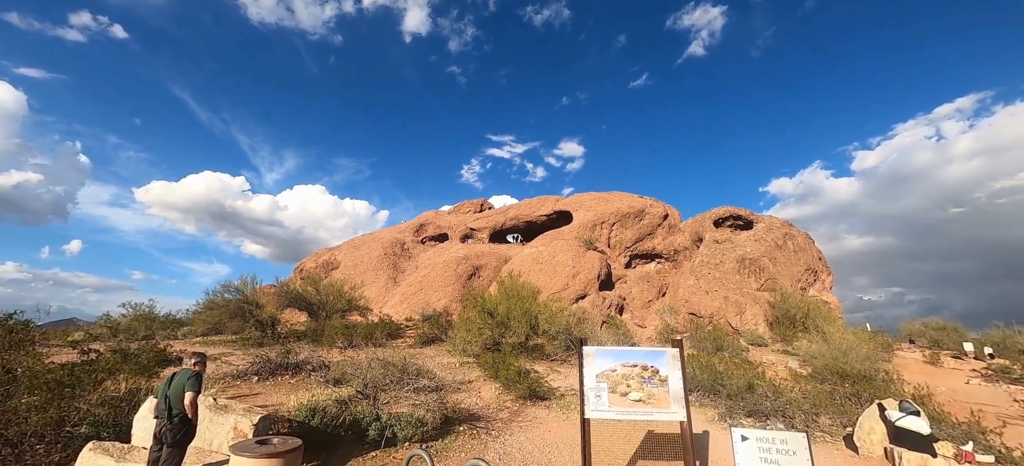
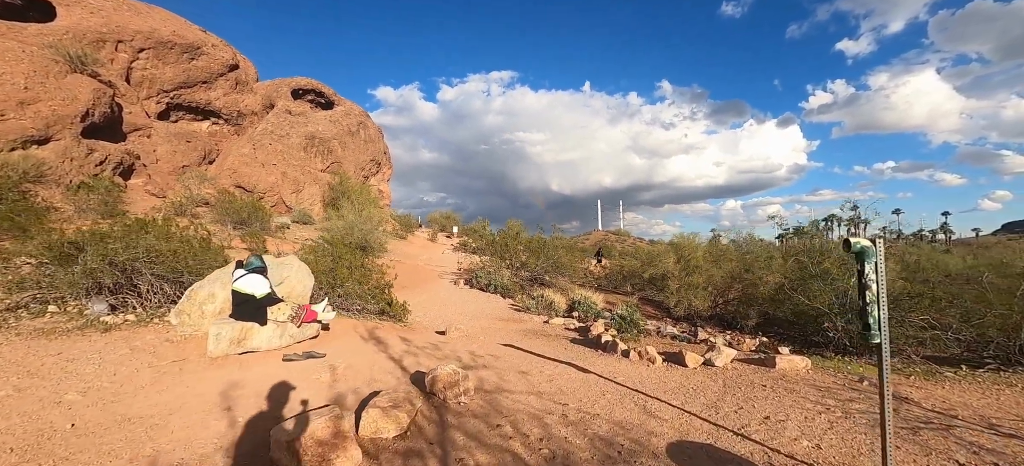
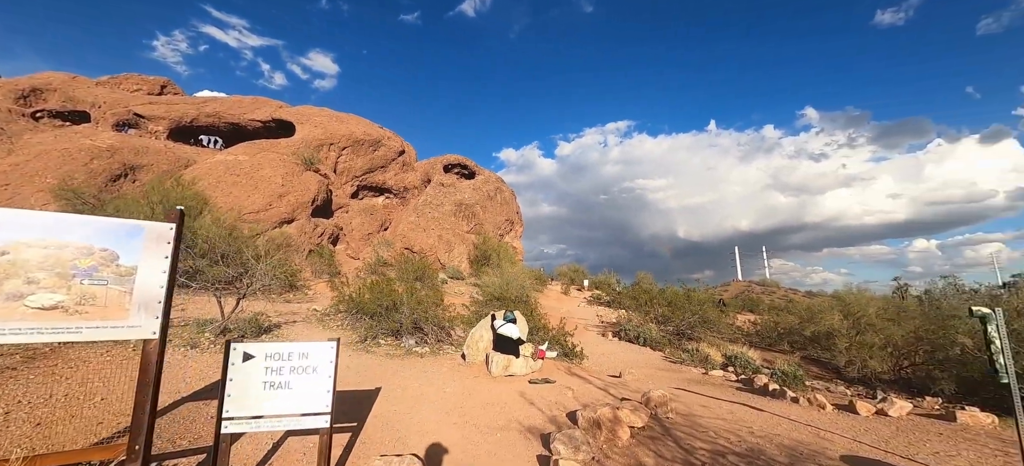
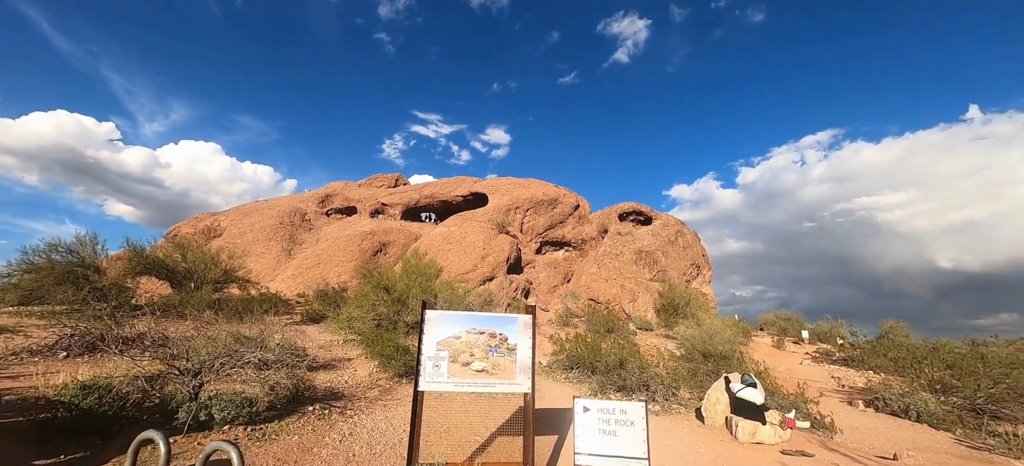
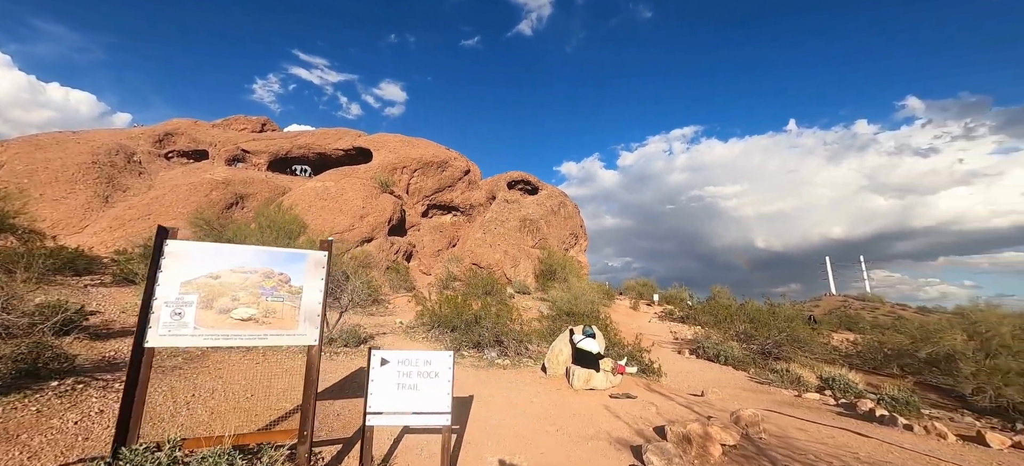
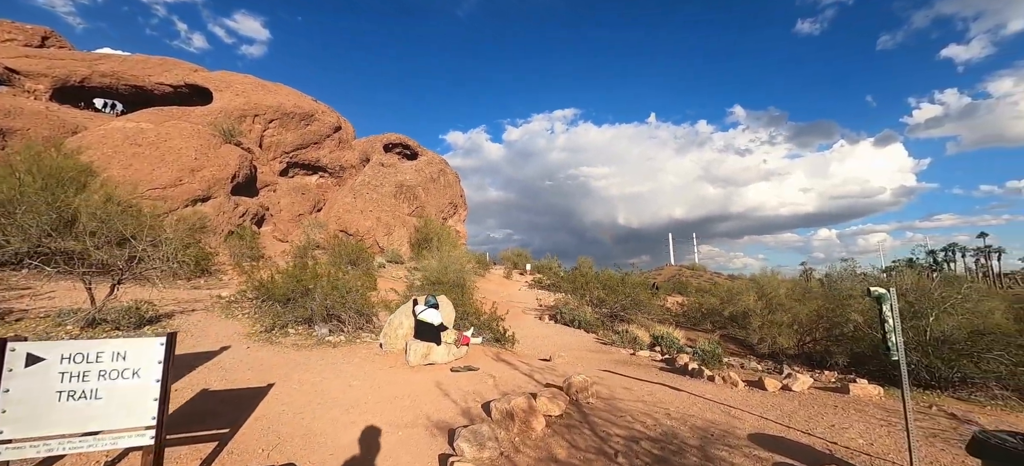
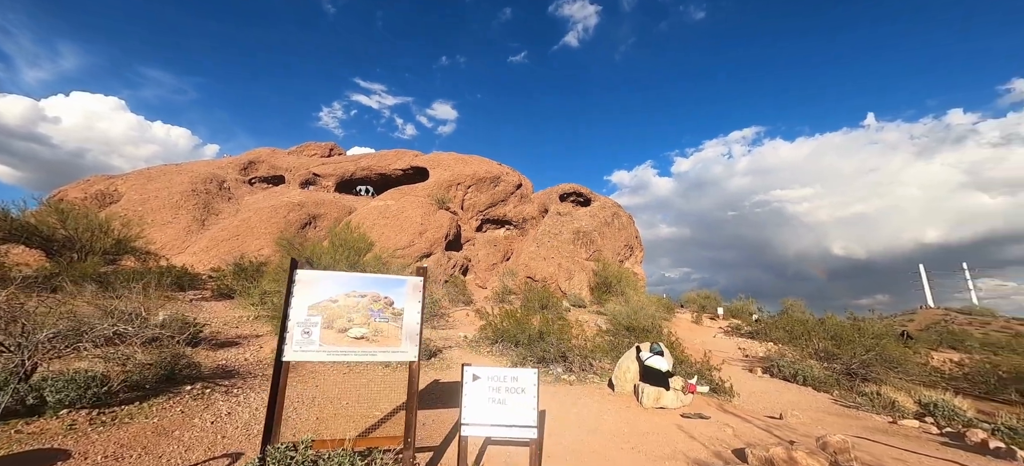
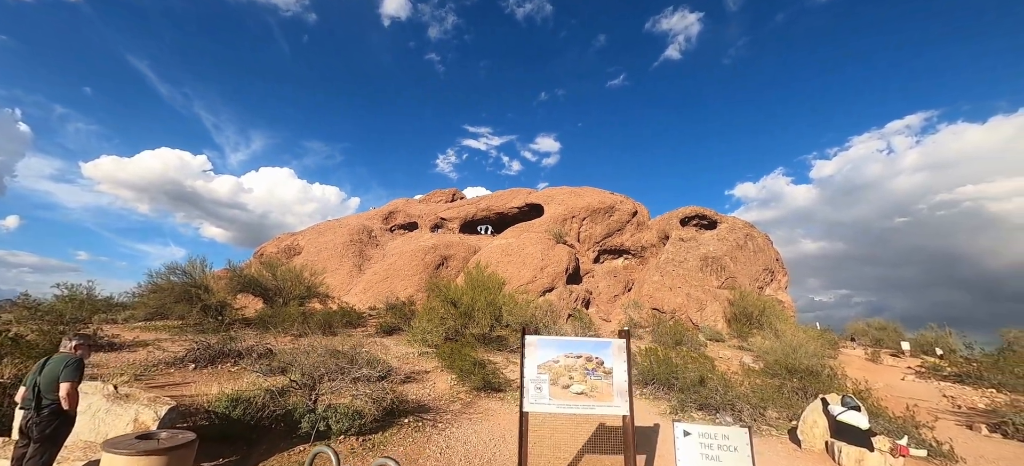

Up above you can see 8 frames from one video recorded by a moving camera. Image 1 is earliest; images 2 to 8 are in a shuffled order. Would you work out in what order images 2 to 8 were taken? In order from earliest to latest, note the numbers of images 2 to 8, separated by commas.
8, 4, 7, 5, 3, 6, 2
